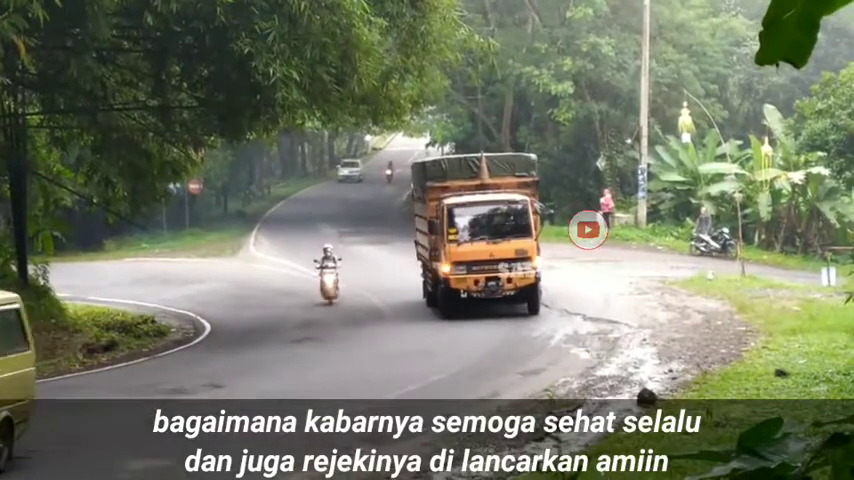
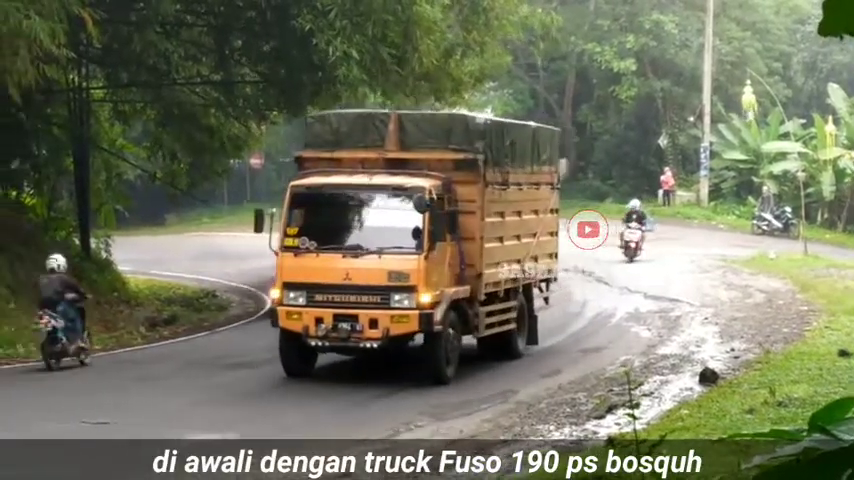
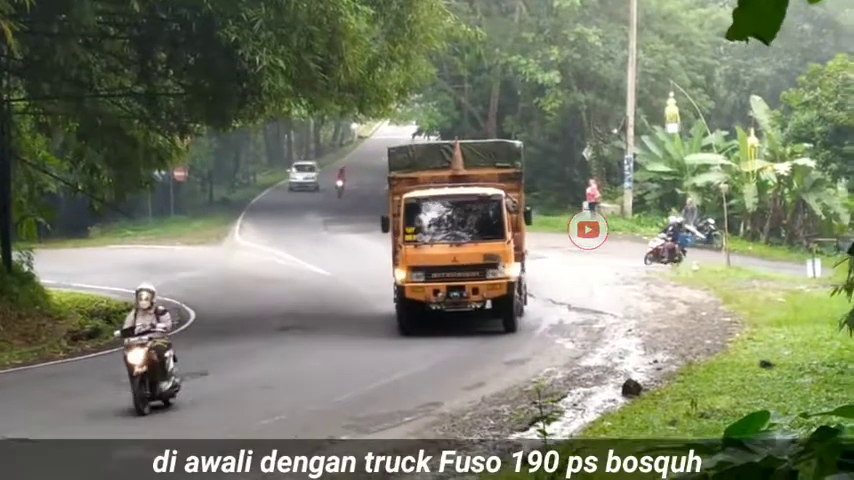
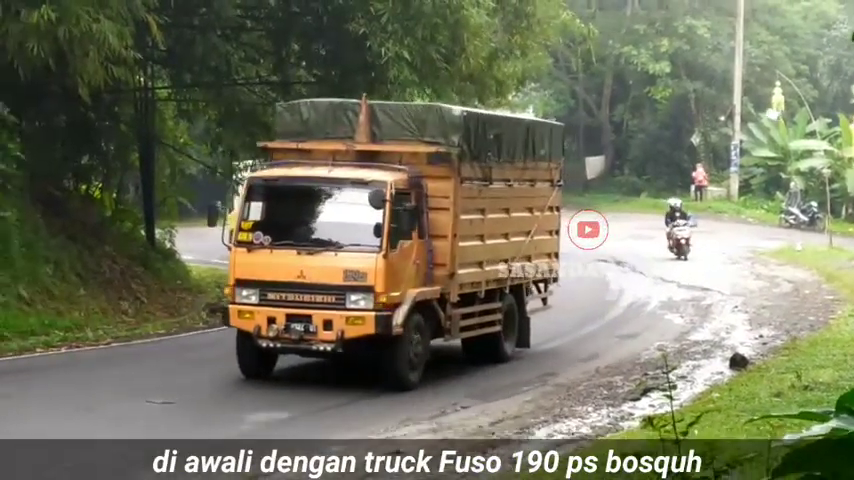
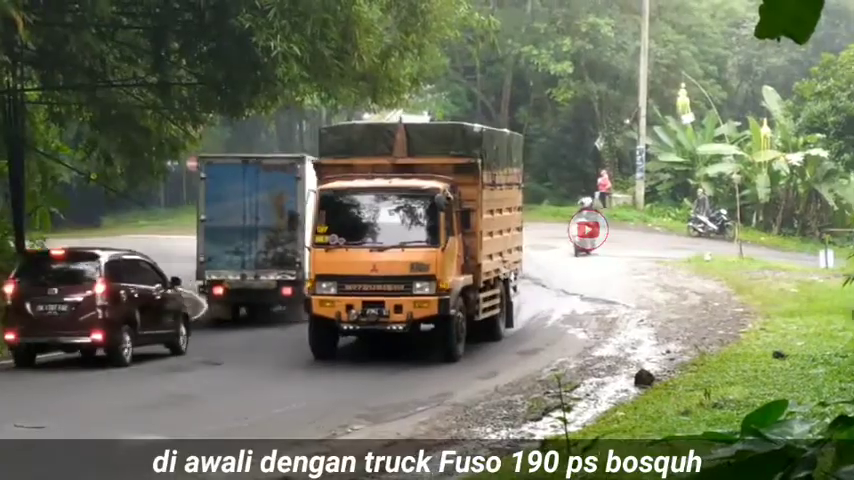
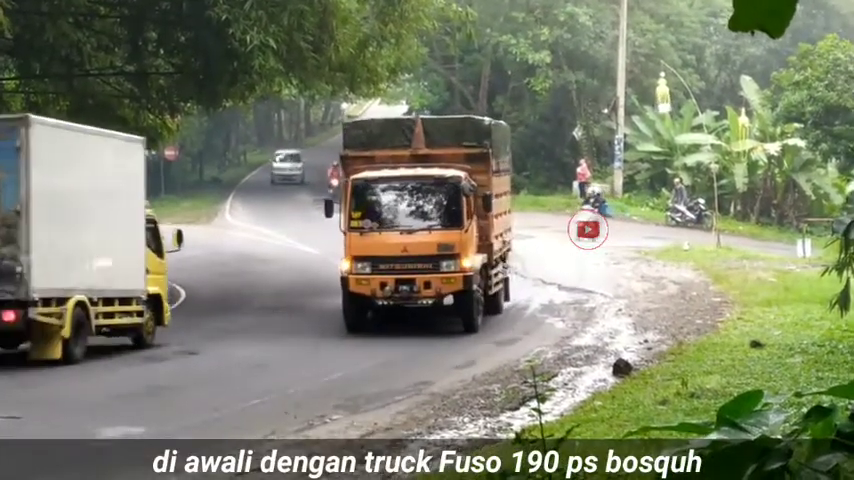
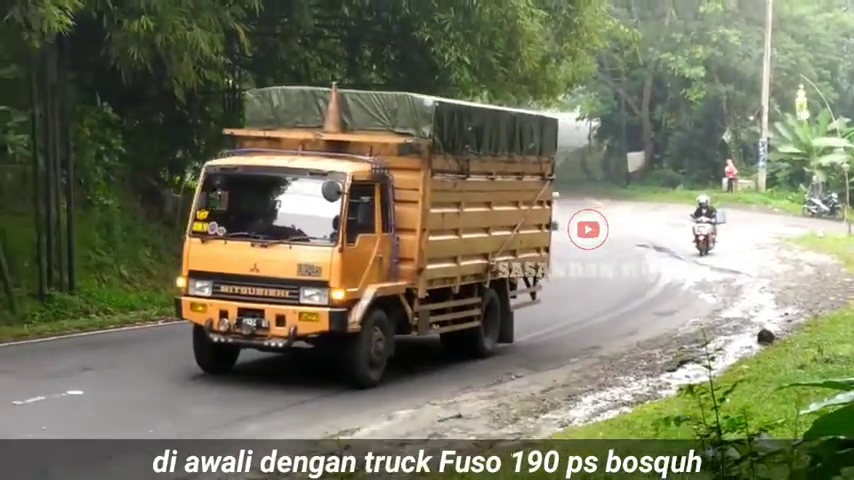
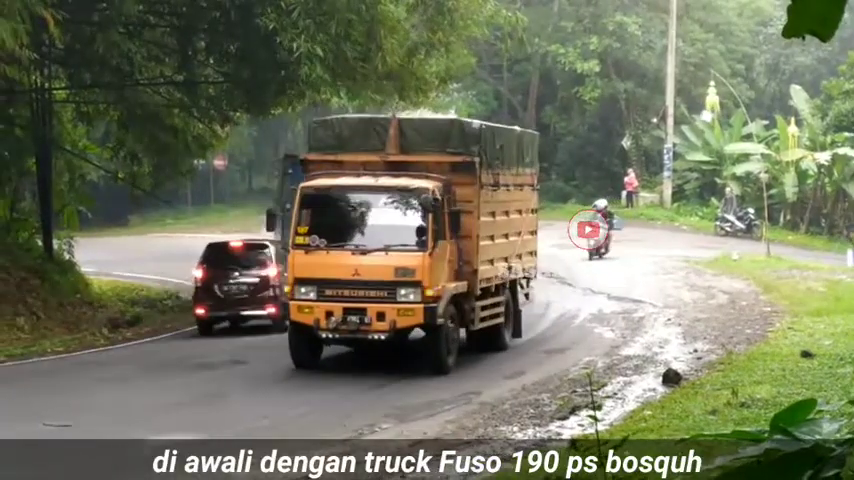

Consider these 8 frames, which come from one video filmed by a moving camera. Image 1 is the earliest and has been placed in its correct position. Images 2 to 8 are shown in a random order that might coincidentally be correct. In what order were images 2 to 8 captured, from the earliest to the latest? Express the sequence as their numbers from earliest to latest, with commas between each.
3, 6, 5, 8, 2, 4, 7
